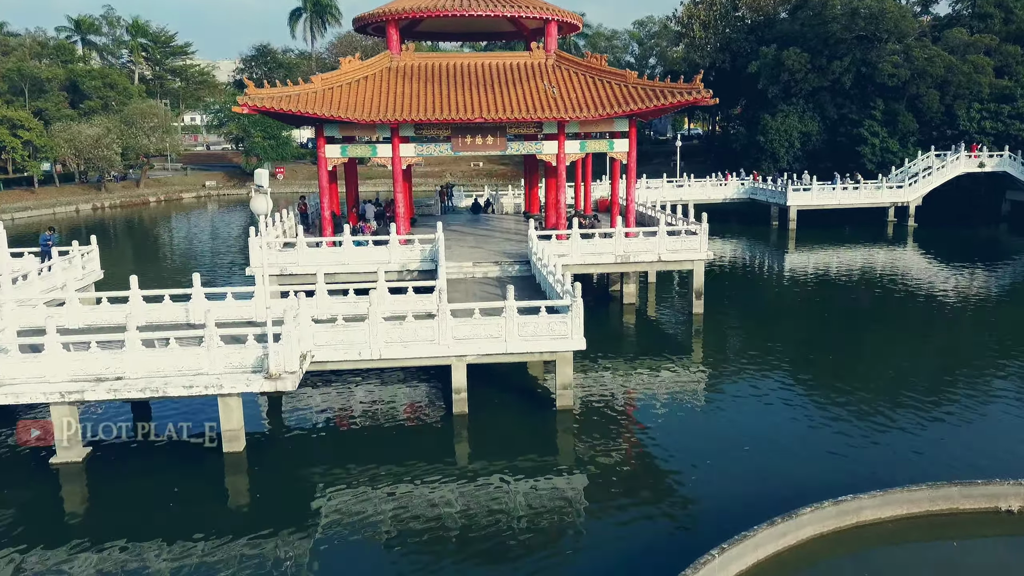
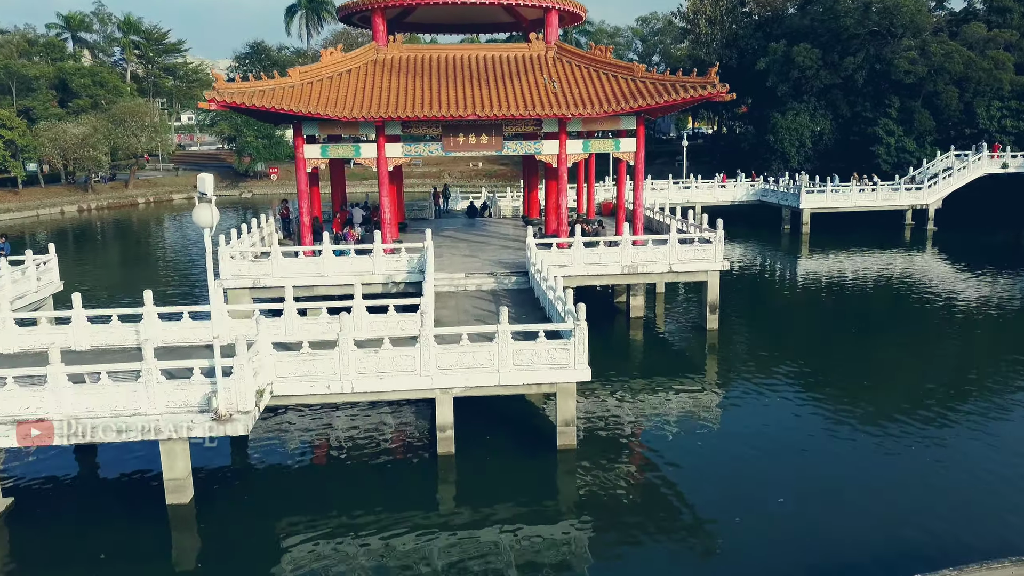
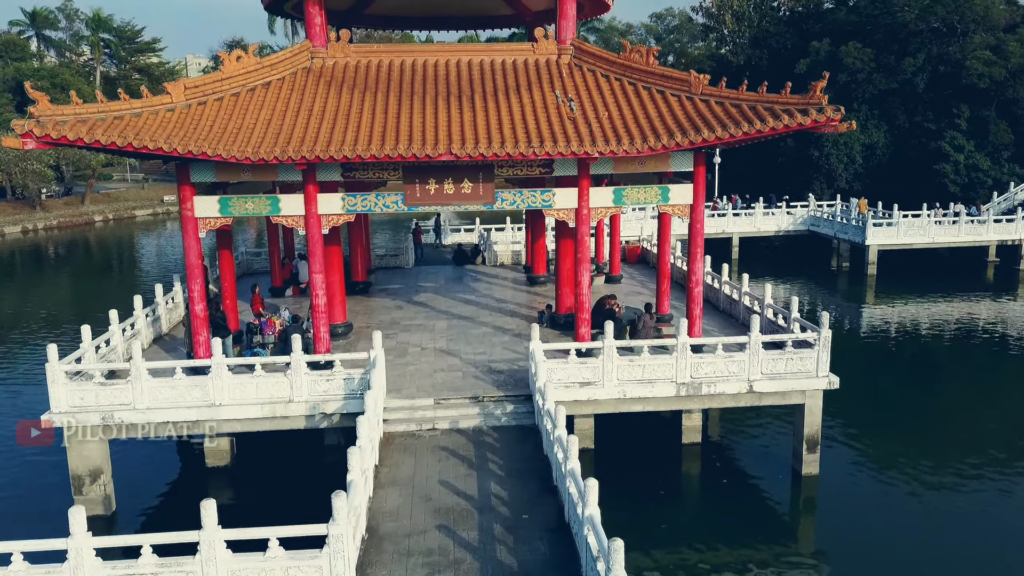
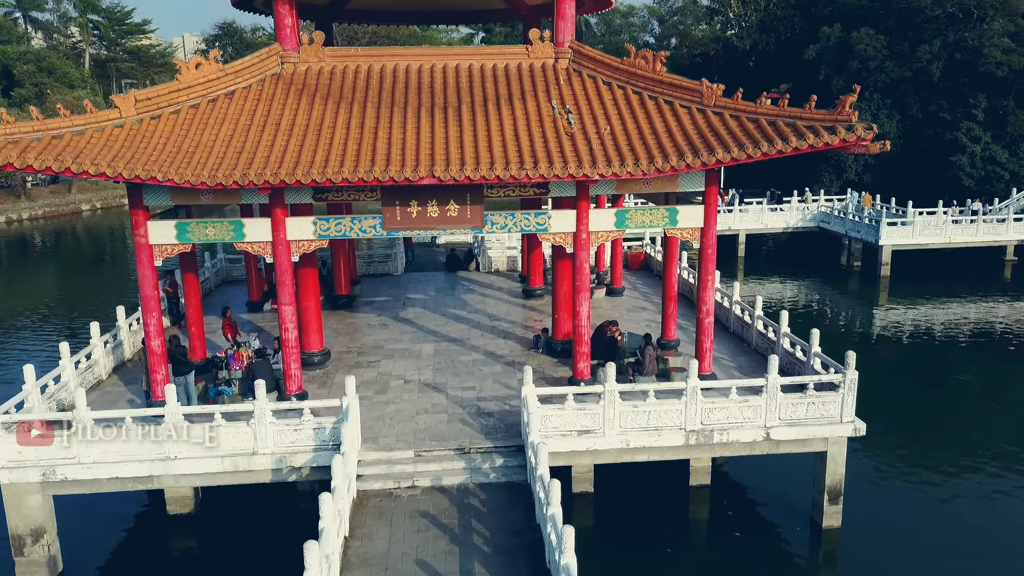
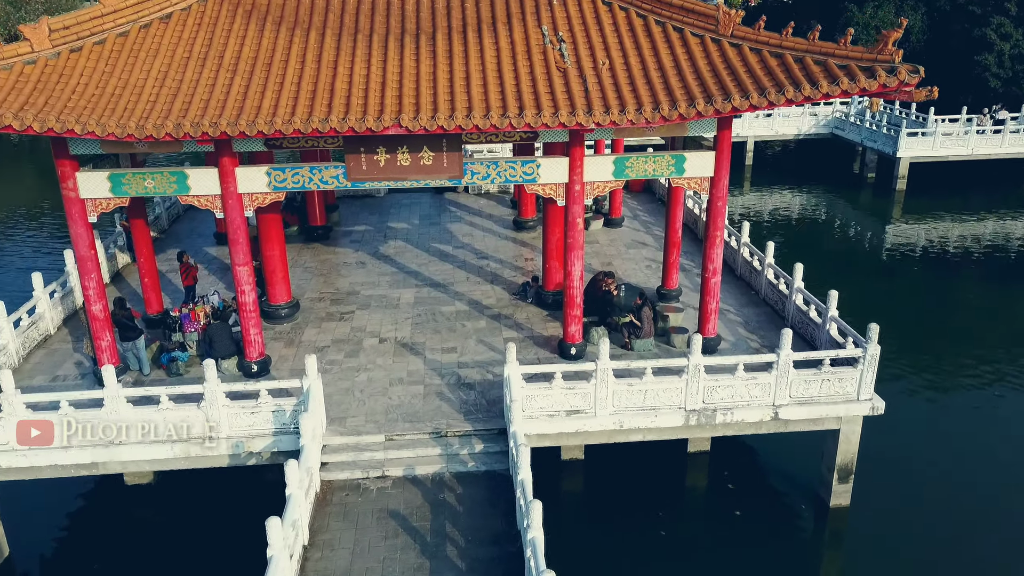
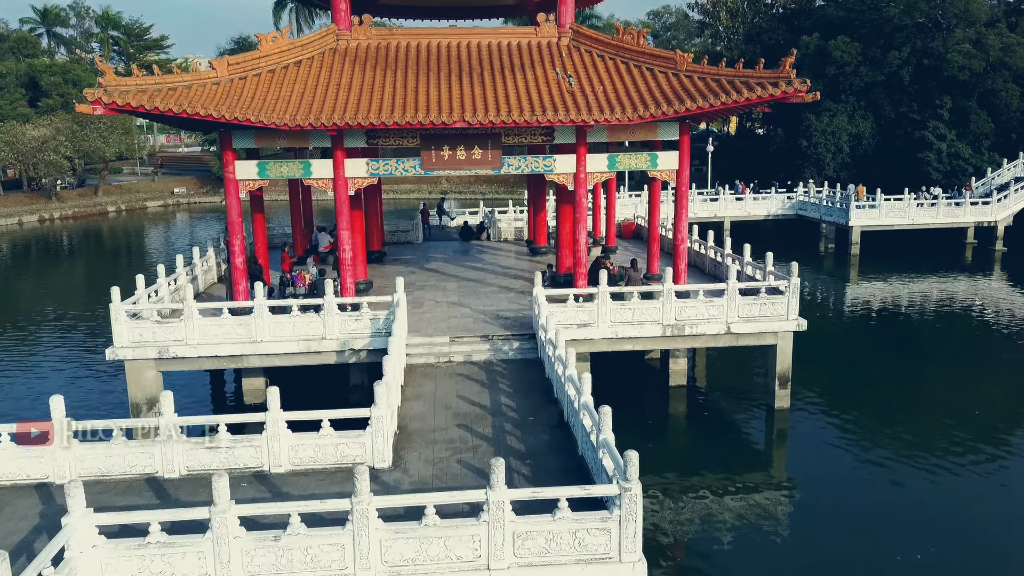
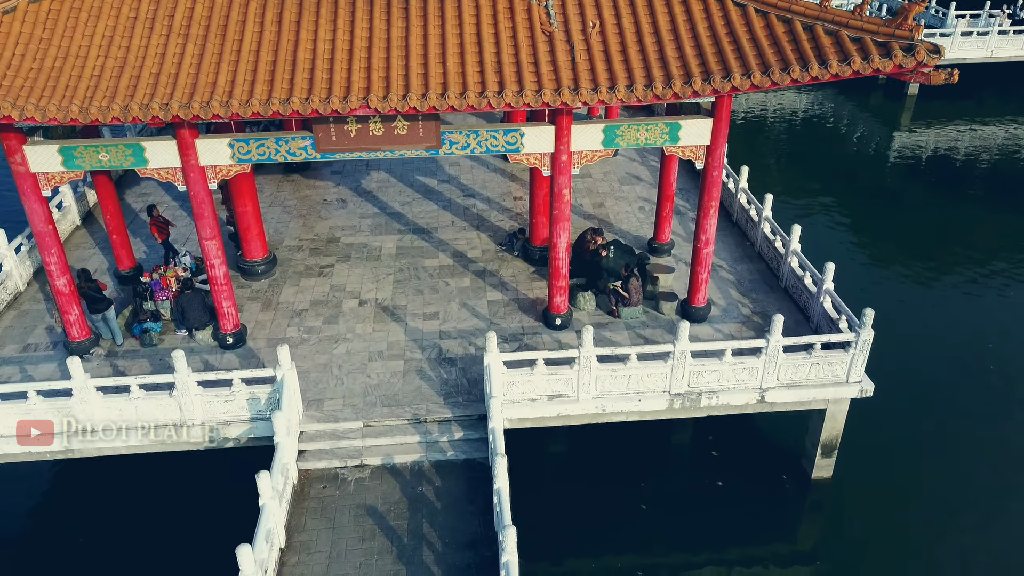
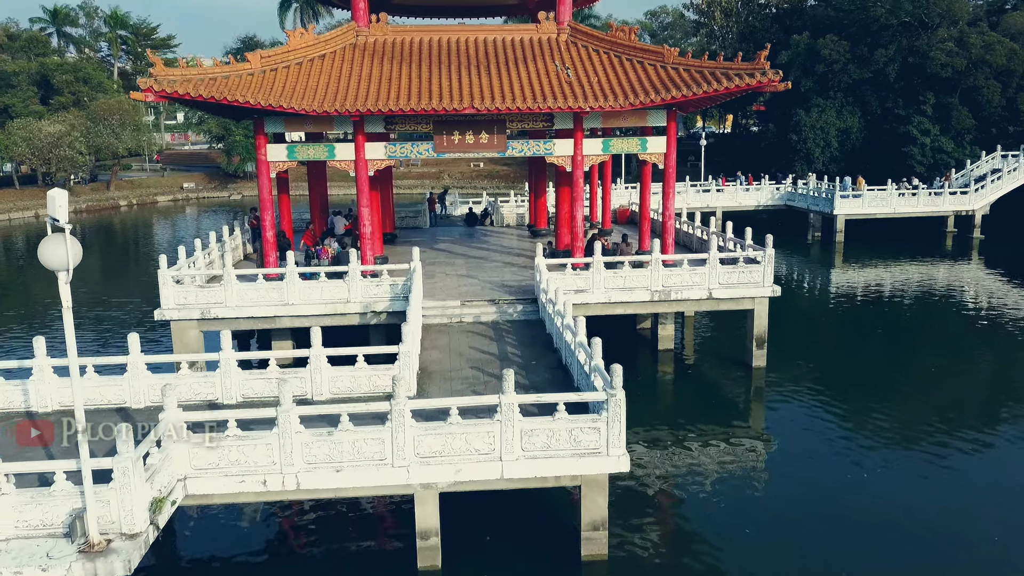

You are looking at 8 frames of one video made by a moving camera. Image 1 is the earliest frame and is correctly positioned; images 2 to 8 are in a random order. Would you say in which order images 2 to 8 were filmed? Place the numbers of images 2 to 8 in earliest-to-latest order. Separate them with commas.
2, 8, 6, 3, 4, 5, 7
